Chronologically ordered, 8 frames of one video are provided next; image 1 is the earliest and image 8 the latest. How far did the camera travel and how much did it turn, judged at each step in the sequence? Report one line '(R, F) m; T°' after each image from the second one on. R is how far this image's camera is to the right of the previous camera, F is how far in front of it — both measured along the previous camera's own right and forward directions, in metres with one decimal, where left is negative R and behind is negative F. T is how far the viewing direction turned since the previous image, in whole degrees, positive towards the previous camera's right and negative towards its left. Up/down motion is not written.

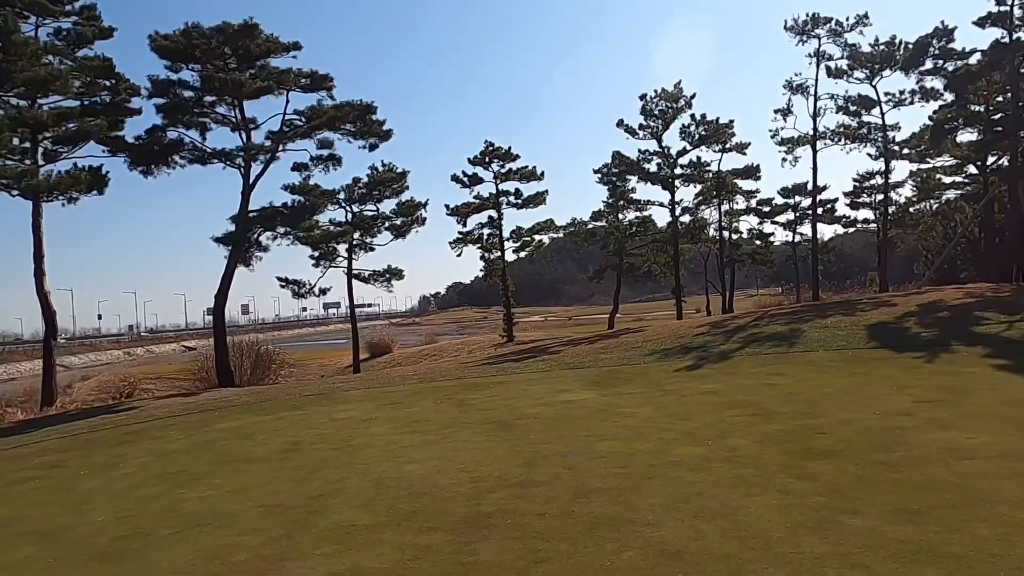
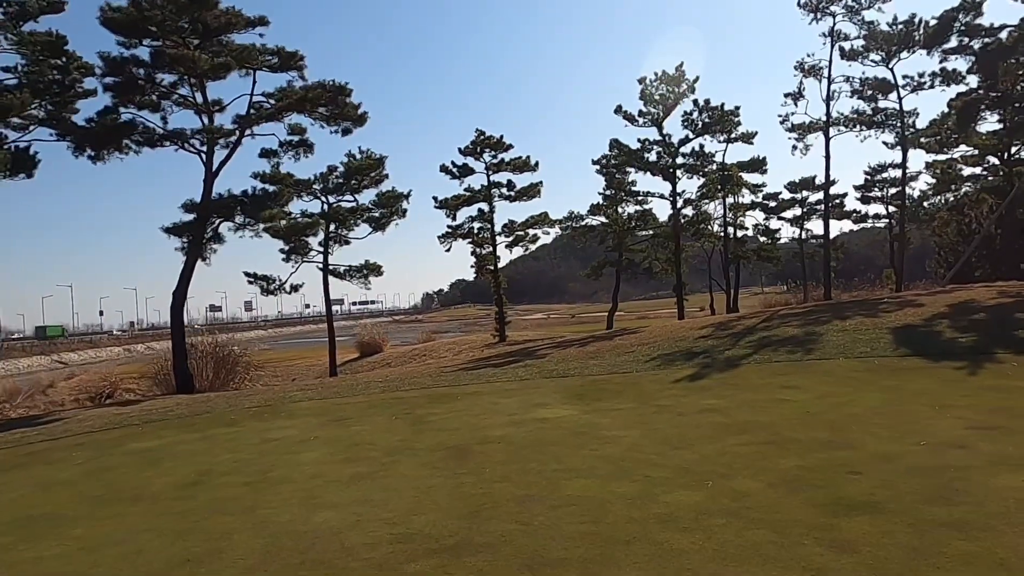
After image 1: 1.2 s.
(+0.6, +2.0) m; 0°
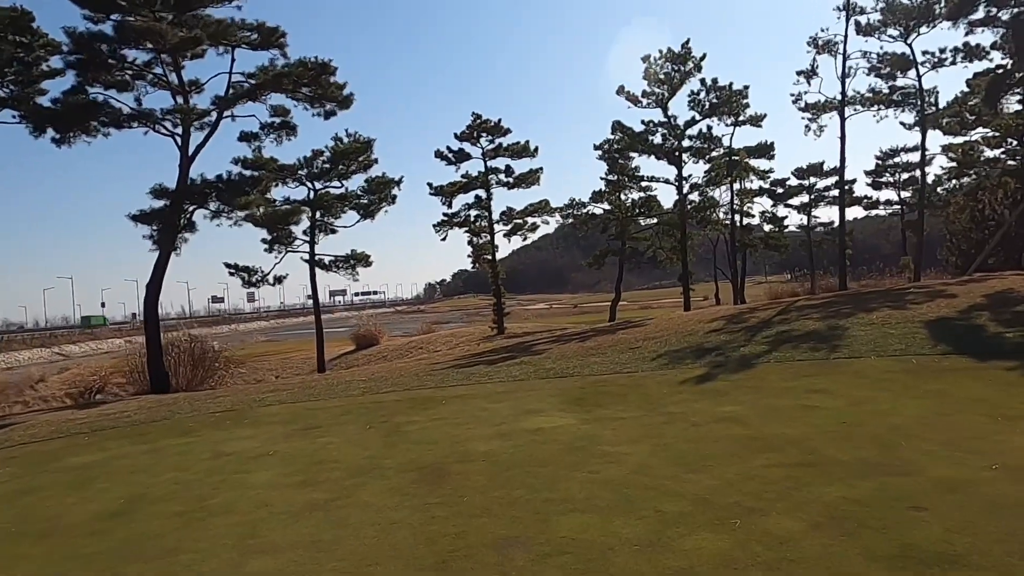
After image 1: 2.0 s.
(+0.2, +1.4) m; 0°
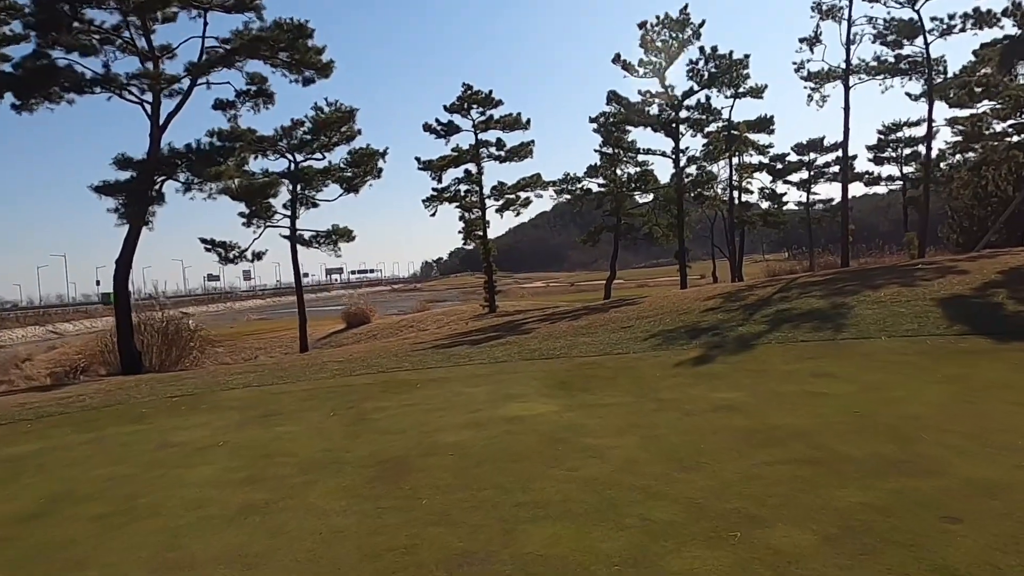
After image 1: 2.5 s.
(+0.2, +0.9) m; 0°
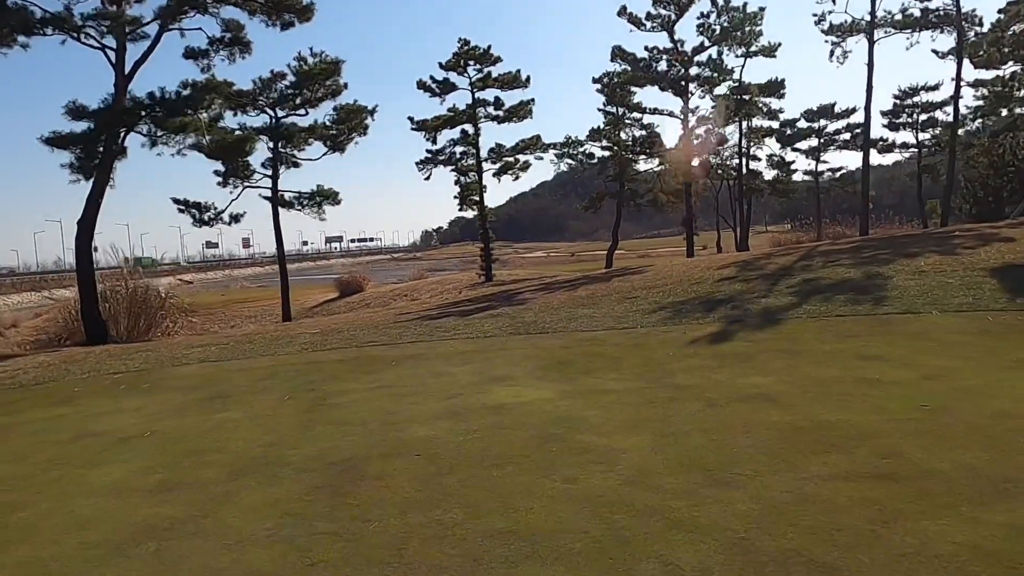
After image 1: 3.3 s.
(+0.1, +1.5) m; 0°
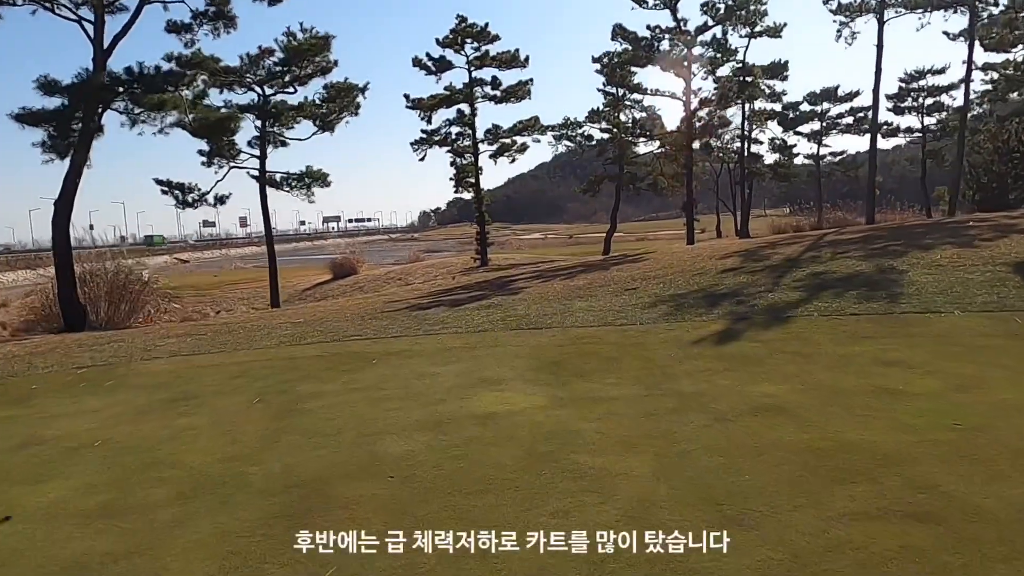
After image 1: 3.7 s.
(+0.1, +0.6) m; 0°
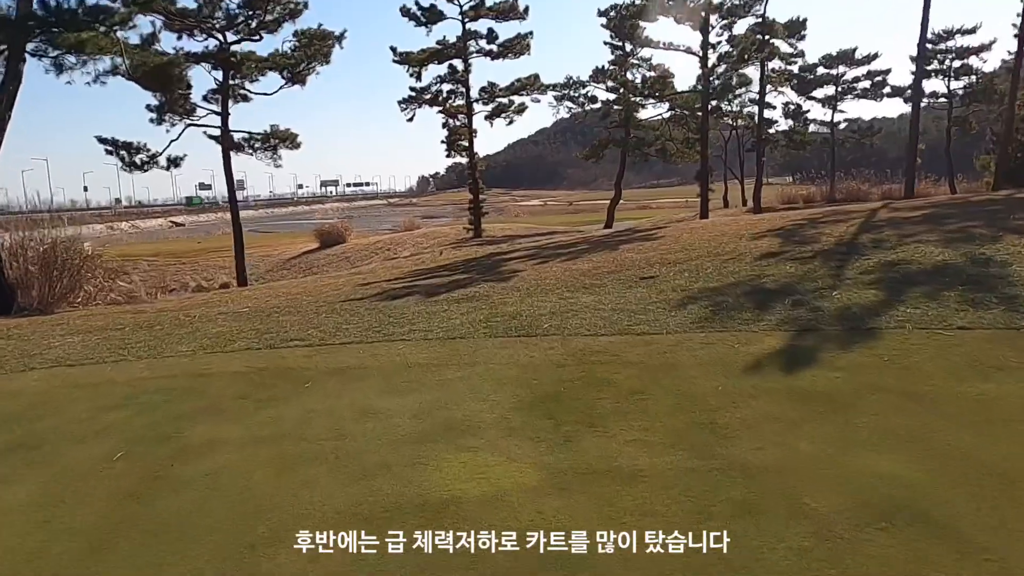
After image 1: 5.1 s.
(+0.1, +2.3) m; 0°
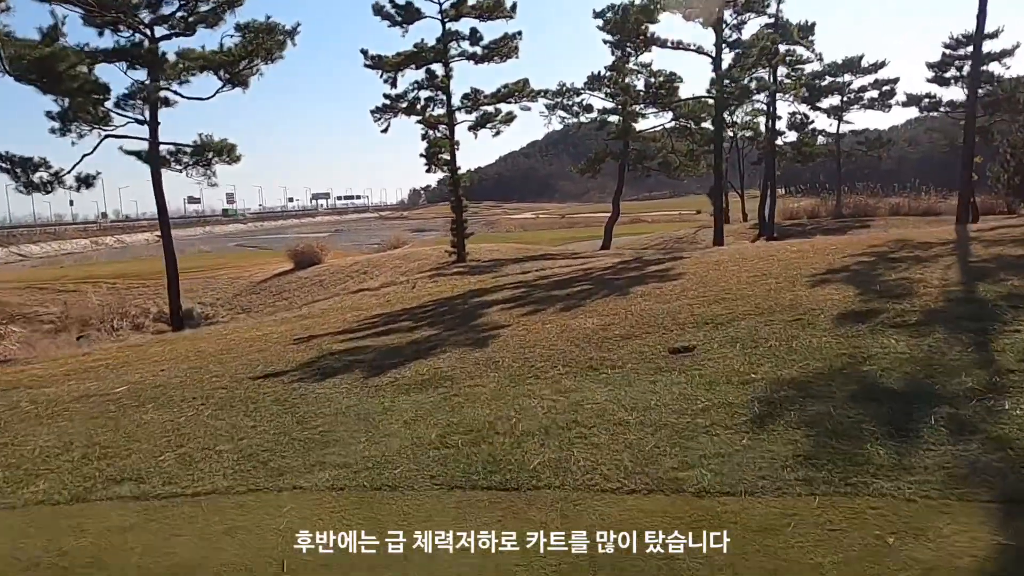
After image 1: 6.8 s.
(+0.2, +3.0) m; +1°
